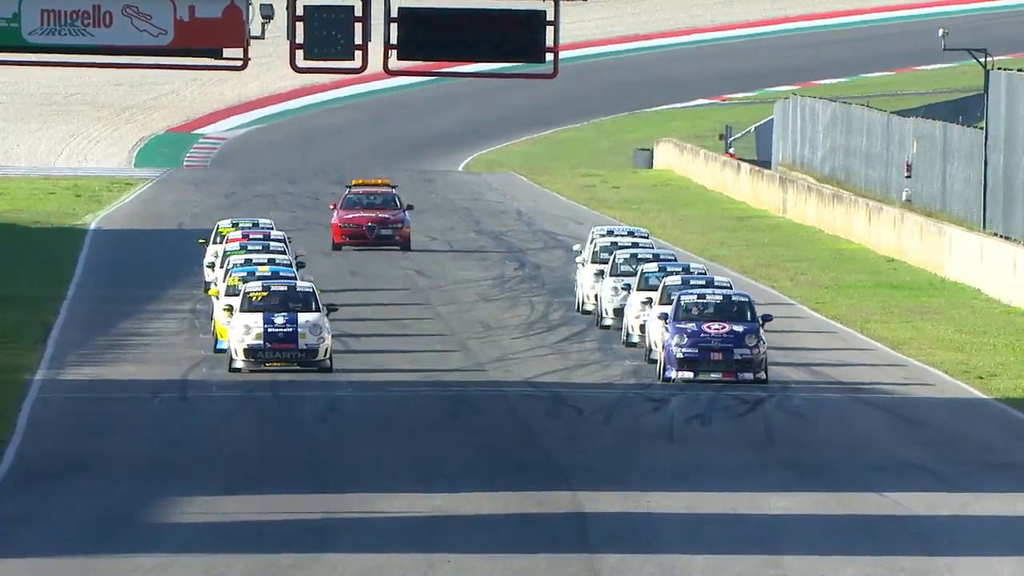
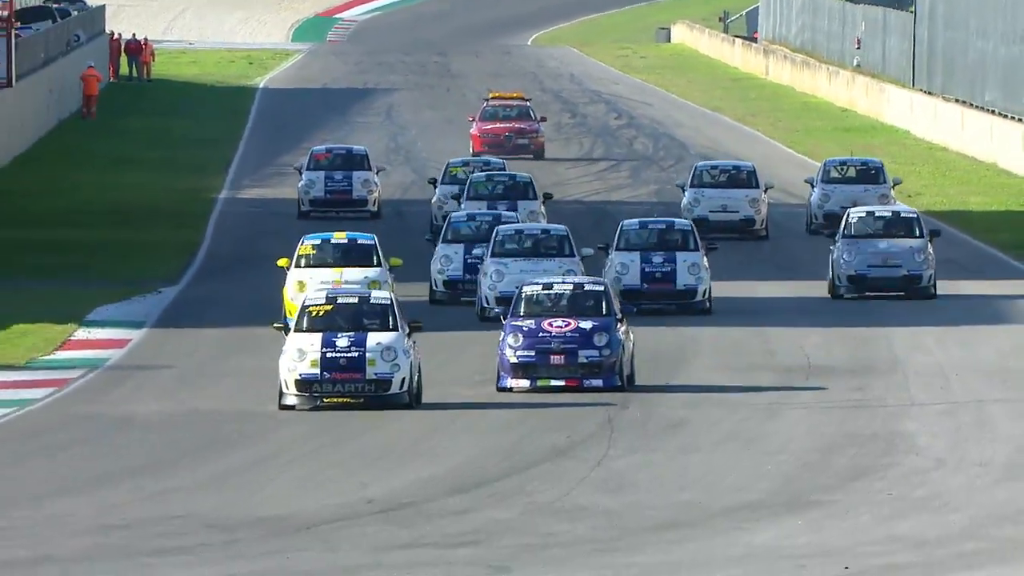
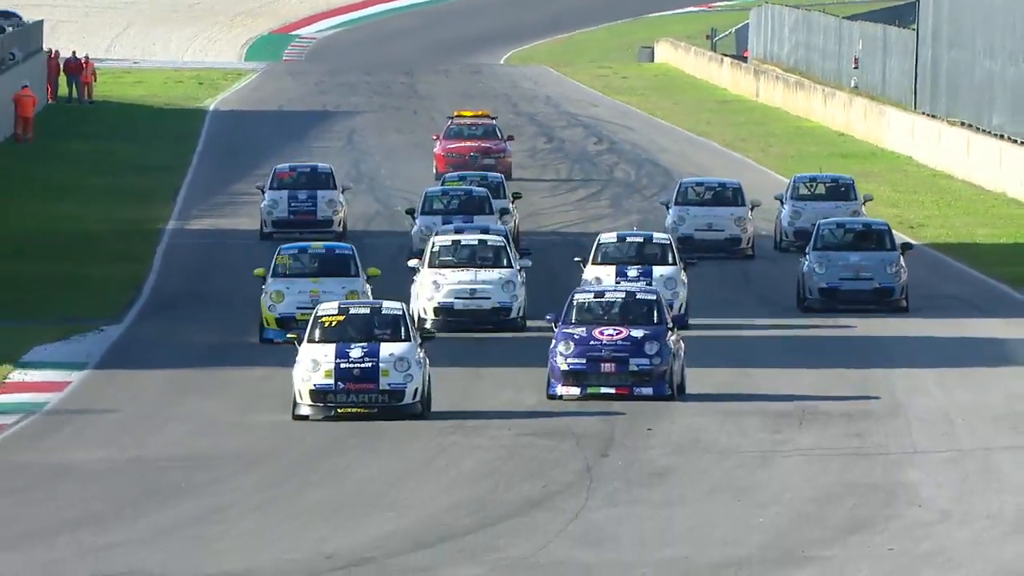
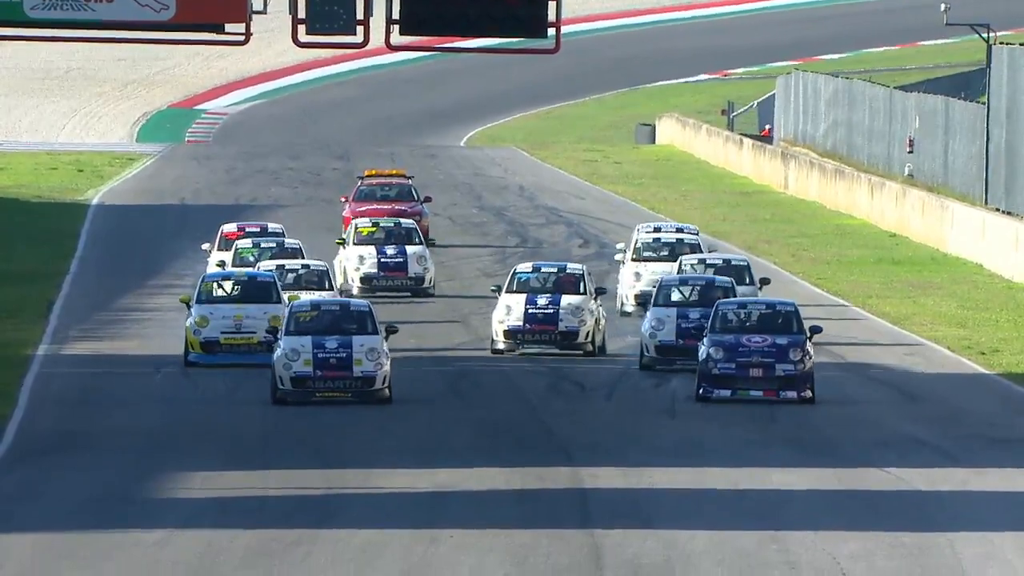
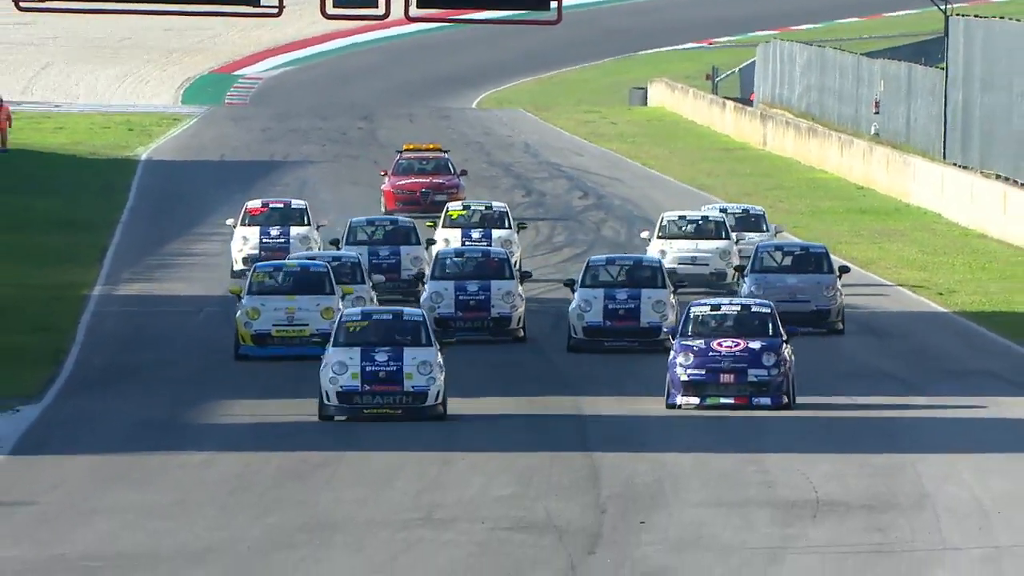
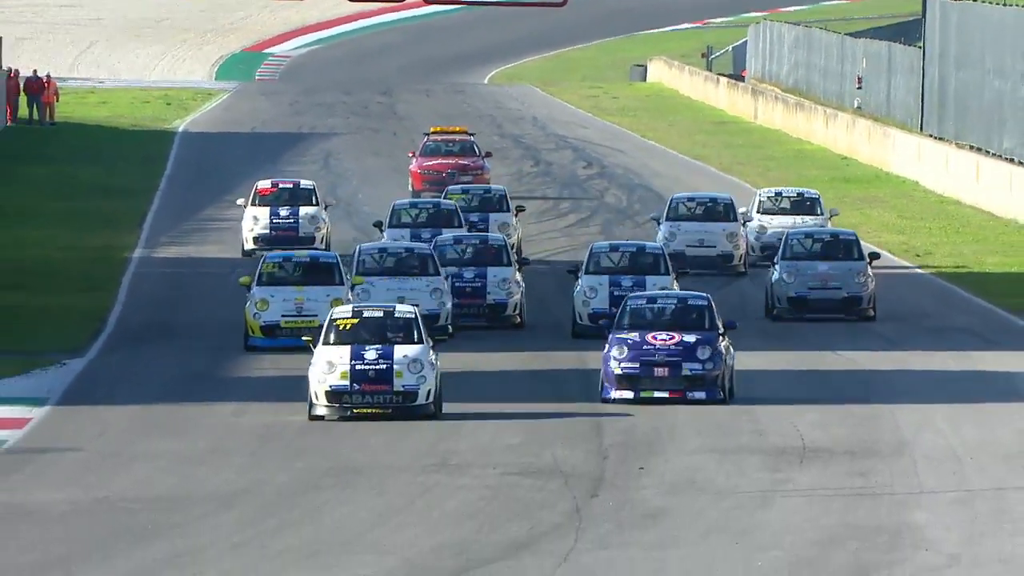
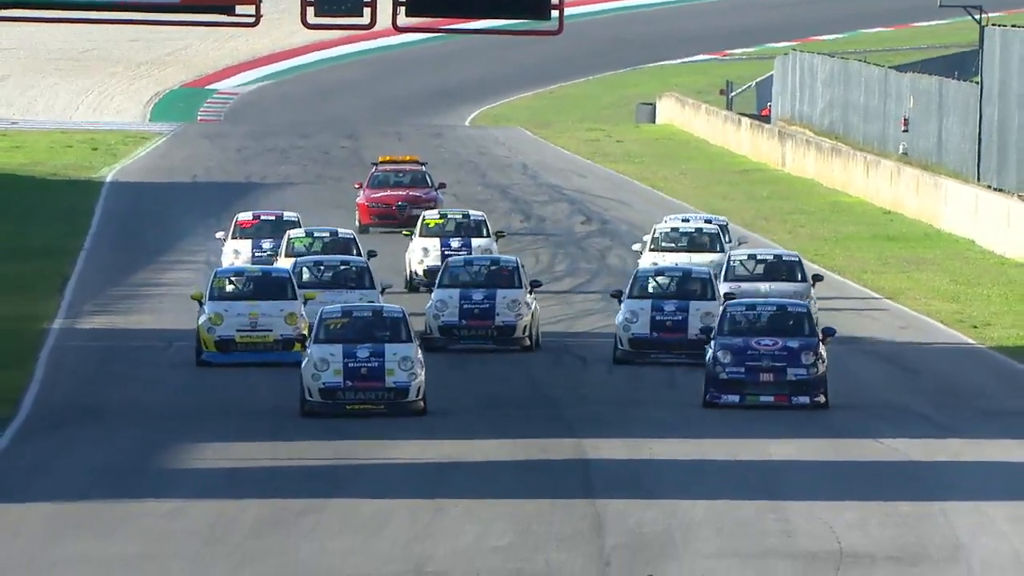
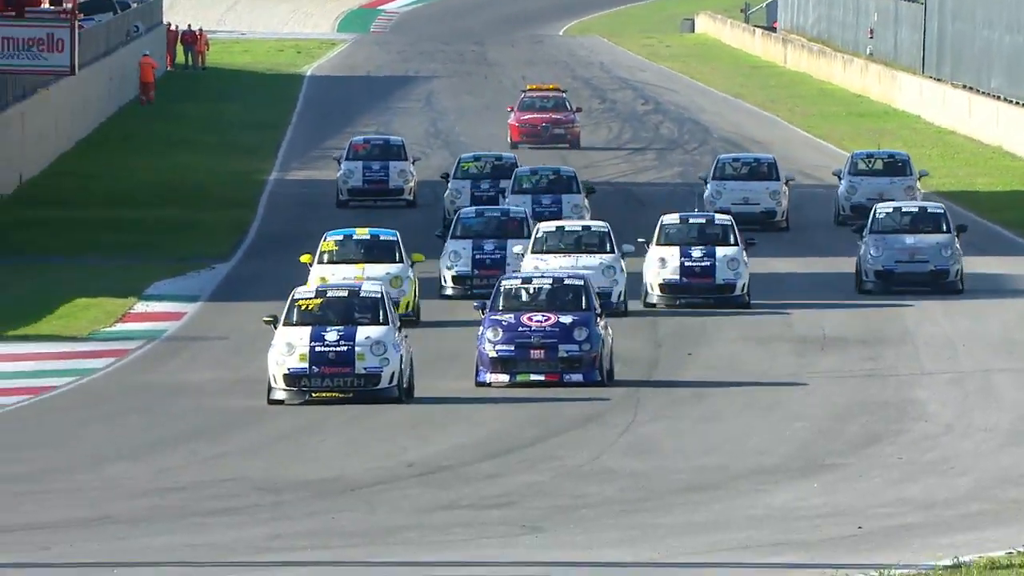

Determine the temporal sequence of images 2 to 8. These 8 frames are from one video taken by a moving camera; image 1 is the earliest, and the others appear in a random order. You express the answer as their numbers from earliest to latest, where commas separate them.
4, 7, 5, 6, 3, 2, 8
